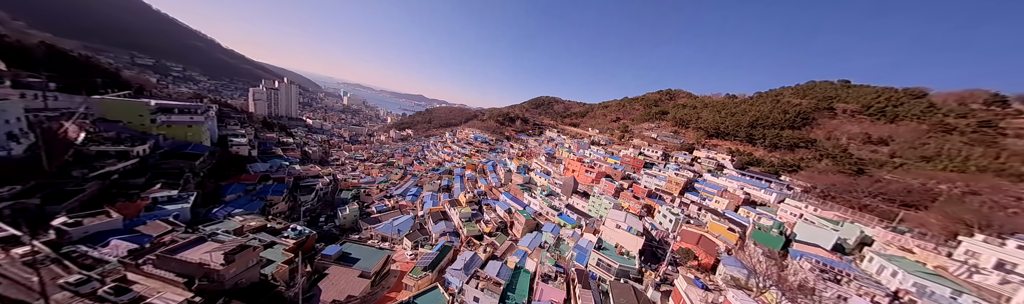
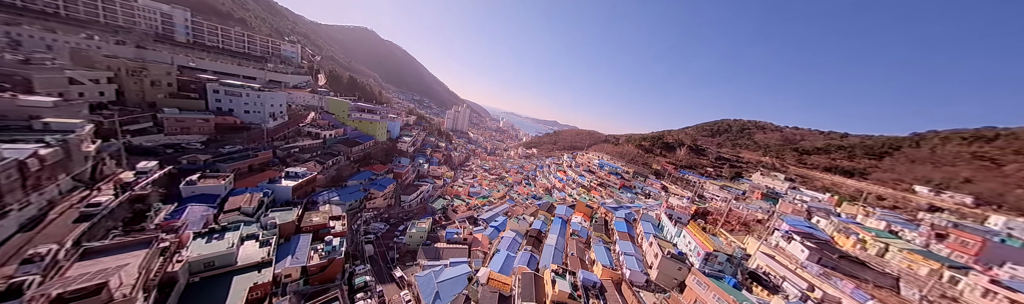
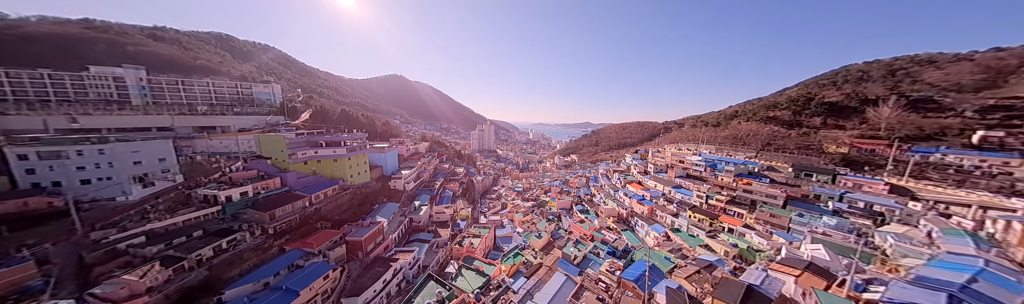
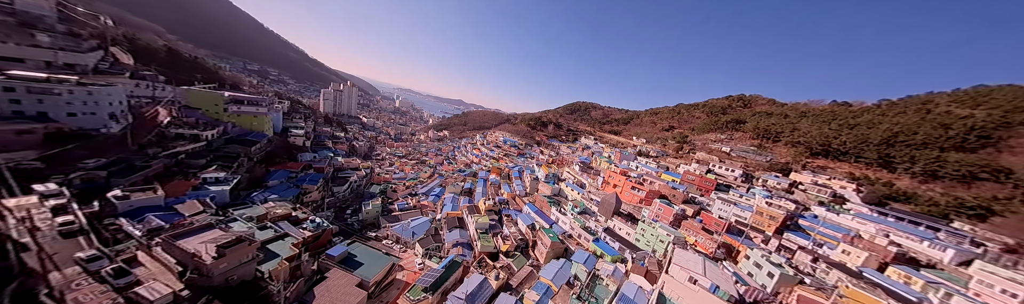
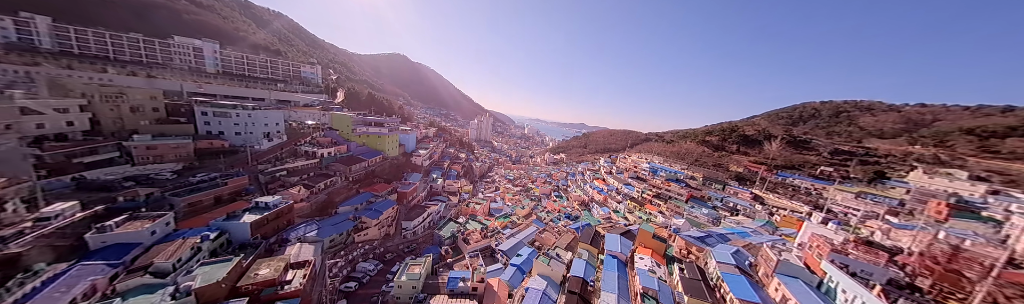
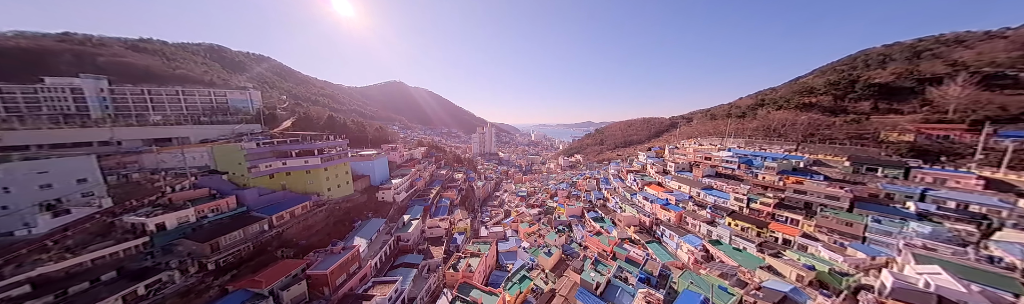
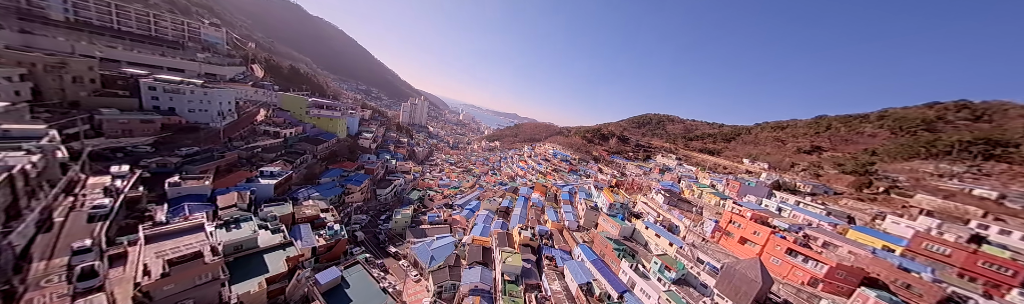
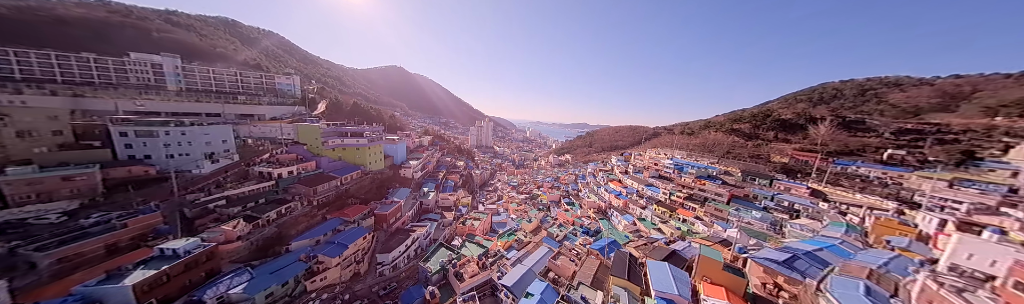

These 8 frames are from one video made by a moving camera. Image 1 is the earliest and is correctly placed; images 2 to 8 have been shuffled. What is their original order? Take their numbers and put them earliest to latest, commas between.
4, 7, 2, 5, 8, 3, 6
